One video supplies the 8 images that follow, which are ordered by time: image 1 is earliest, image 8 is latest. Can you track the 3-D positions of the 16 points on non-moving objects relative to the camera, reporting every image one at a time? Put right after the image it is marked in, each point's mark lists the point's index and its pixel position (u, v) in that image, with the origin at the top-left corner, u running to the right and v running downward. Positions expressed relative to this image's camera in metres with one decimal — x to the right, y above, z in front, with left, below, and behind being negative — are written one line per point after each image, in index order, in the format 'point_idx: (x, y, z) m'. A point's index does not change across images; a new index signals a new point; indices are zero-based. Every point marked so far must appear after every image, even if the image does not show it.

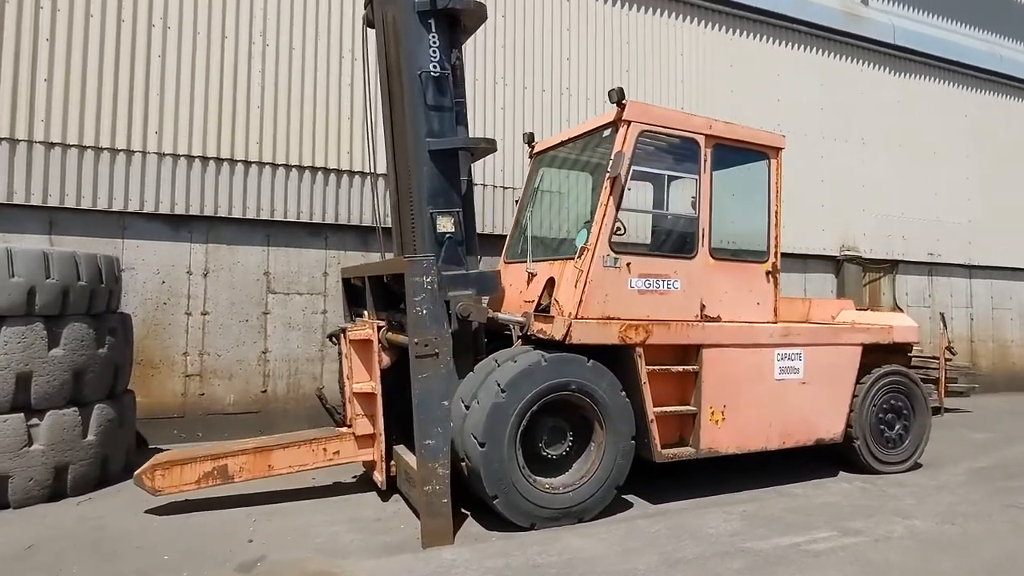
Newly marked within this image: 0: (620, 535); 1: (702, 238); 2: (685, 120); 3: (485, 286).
0: (+0.7, -1.7, +4.3) m
1: (+1.5, +0.4, +5.1) m
2: (+1.4, +1.3, +5.0) m
3: (-0.2, 0.0, +4.9) m
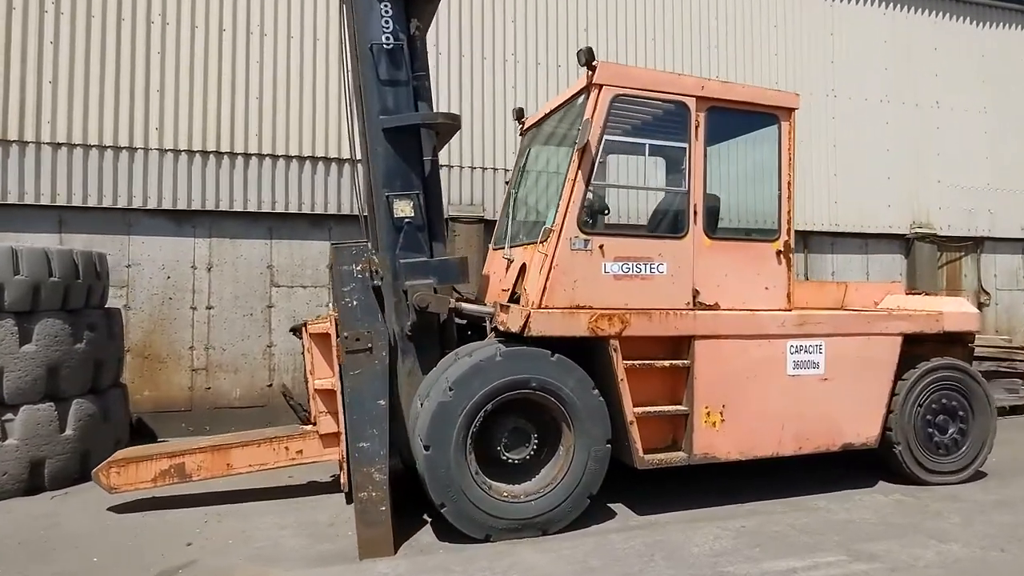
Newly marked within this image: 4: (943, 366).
0: (+0.4, -1.6, +3.8) m
1: (+1.3, +0.5, +4.4) m
2: (+1.1, +1.5, +4.4) m
3: (-0.5, +0.1, +4.5) m
4: (+3.5, -0.6, +5.2) m
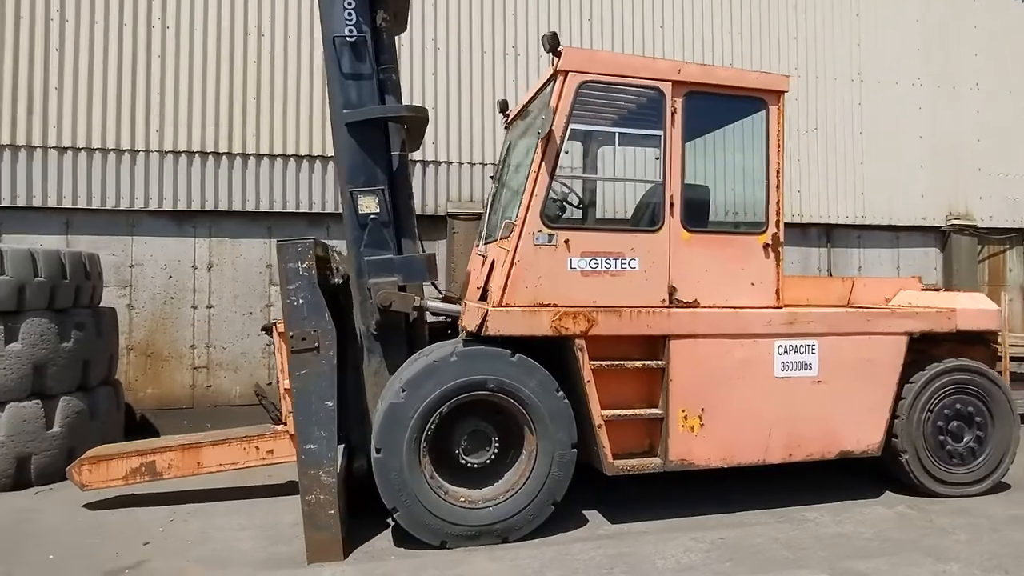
0: (+0.2, -1.6, +3.6) m
1: (+1.0, +0.5, +4.2) m
2: (+0.8, +1.5, +4.1) m
3: (-0.7, +0.1, +4.3) m
4: (+3.4, -0.6, +4.7) m
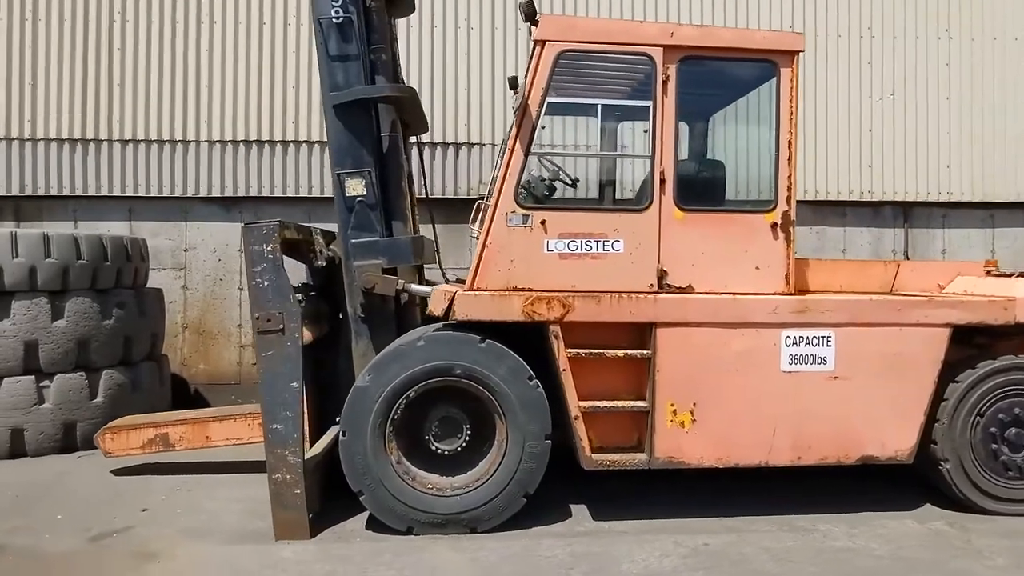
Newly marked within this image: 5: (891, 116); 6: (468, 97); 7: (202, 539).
0: (-0.1, -1.5, +3.5) m
1: (+0.9, +0.6, +3.9) m
2: (+0.7, +1.6, +3.8) m
3: (-0.8, +0.2, +4.3) m
4: (+3.3, -0.5, +4.1) m
5: (+4.4, +2.0, +7.4) m
6: (-0.5, +2.1, +6.9) m
7: (-1.8, -1.5, +3.7) m
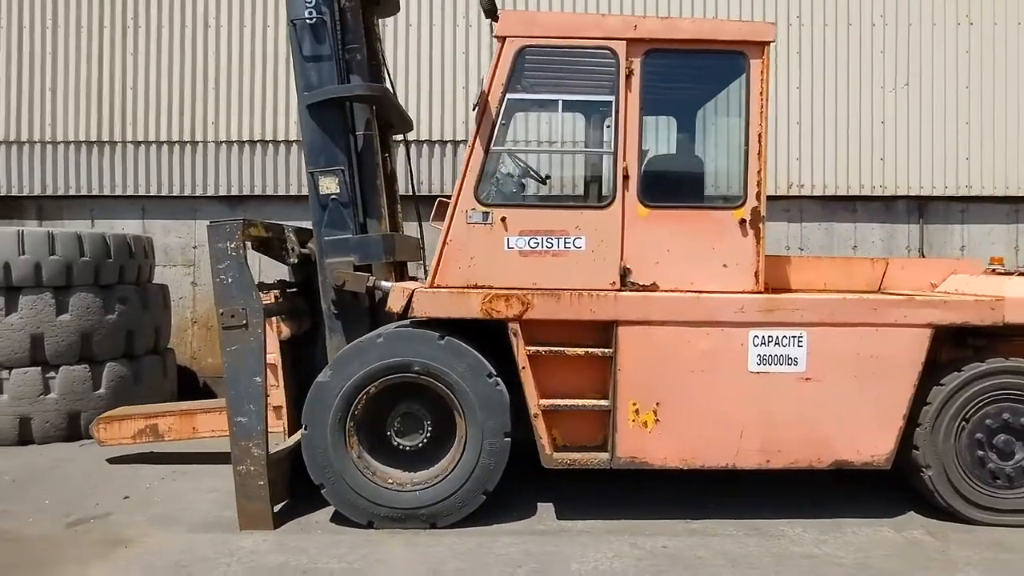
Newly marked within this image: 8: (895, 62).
0: (-0.3, -1.5, +3.5) m
1: (+0.7, +0.7, +3.8) m
2: (+0.5, +1.6, +3.8) m
3: (-1.0, +0.3, +4.3) m
4: (+3.0, -0.5, +3.9) m
5: (+4.4, +2.1, +7.1) m
6: (-0.5, +2.1, +6.9) m
7: (-2.1, -1.5, +3.8) m
8: (+4.3, +2.6, +7.1) m
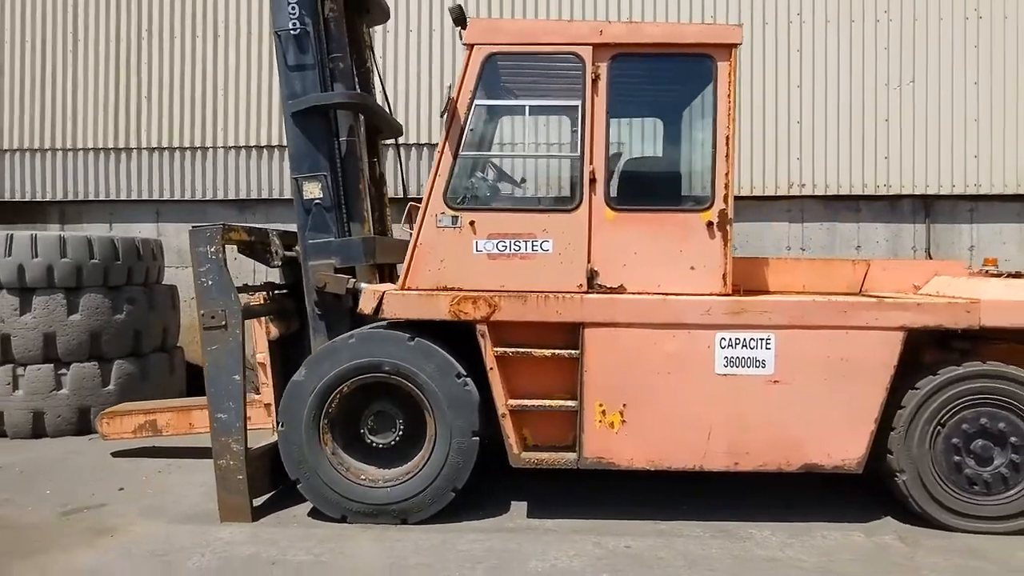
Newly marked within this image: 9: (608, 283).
0: (-0.5, -1.5, +3.6) m
1: (+0.5, +0.6, +3.9) m
2: (+0.3, +1.6, +3.8) m
3: (-1.2, +0.3, +4.5) m
4: (+2.8, -0.5, +3.8) m
5: (+4.4, +2.0, +6.9) m
6: (-0.6, +2.1, +7.0) m
7: (-2.3, -1.5, +4.0) m
8: (+4.3, +2.5, +6.9) m
9: (+0.6, 0.0, +3.9) m
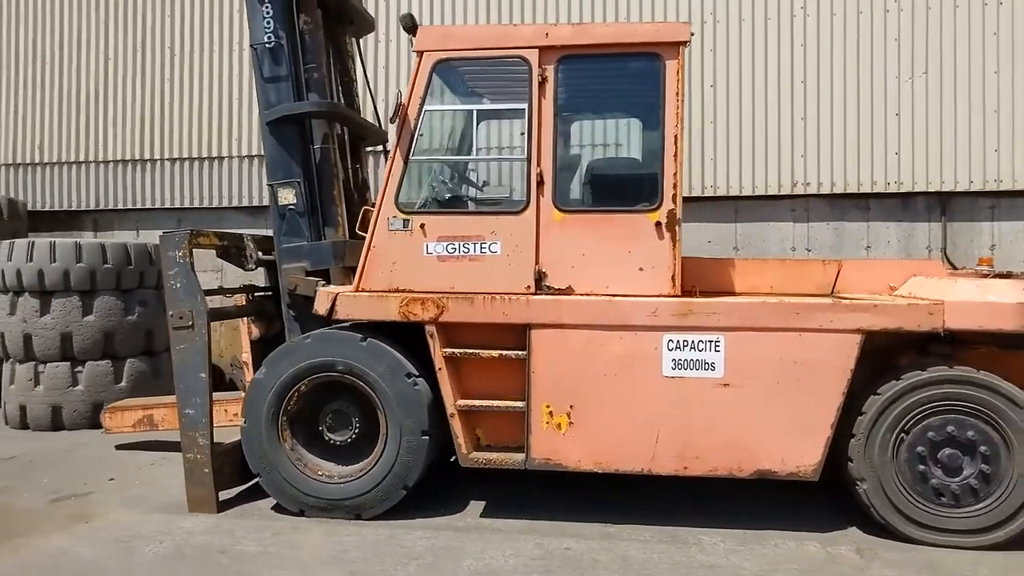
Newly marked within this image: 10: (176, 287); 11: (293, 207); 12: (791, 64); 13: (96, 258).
0: (-0.9, -1.5, +3.7) m
1: (+0.1, +0.6, +3.9) m
2: (-0.1, +1.6, +3.9) m
3: (-1.4, +0.2, +4.6) m
4: (+2.5, -0.5, +3.6) m
5: (+4.3, +2.0, +6.6) m
6: (-0.6, +2.1, +7.1) m
7: (-2.6, -1.5, +4.2) m
8: (+4.2, +2.5, +6.6) m
9: (+0.3, 0.0, +3.9) m
10: (-2.2, 0.0, +4.1) m
11: (-1.7, +0.6, +4.7) m
12: (+3.1, +2.5, +6.9) m
13: (-4.1, +0.3, +6.2) m
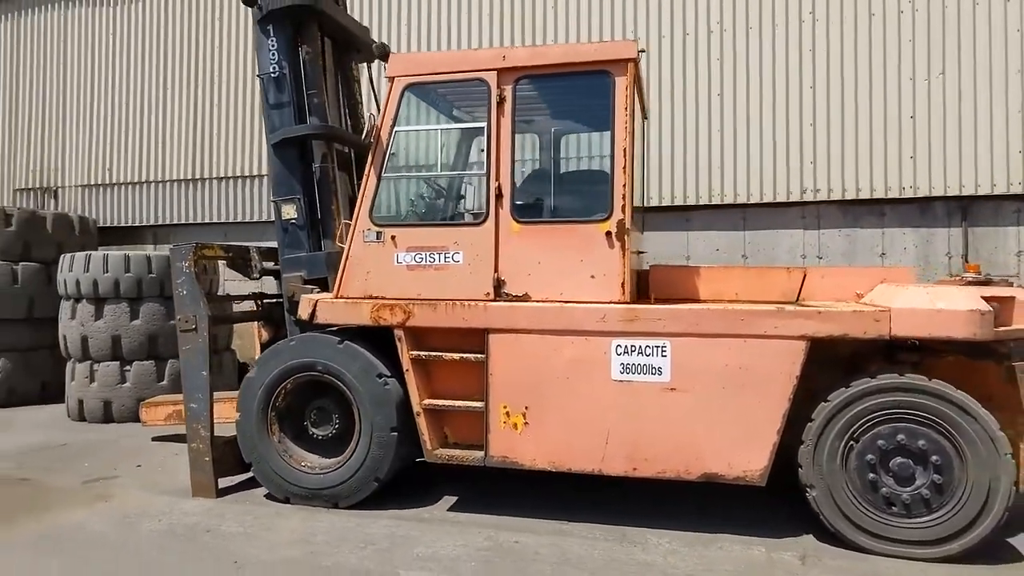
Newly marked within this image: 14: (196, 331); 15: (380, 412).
0: (-1.1, -1.5, +4.0) m
1: (-0.1, +0.6, +4.1) m
2: (-0.3, +1.5, +4.2) m
3: (-1.6, +0.2, +5.0) m
4: (+2.2, -0.6, +3.6) m
5: (+4.4, +1.9, +6.4) m
6: (-0.5, +2.0, +7.4) m
7: (-2.8, -1.5, +4.8) m
8: (+4.2, +2.4, +6.4) m
9: (0.0, 0.0, +4.1) m
10: (-2.4, 0.0, +4.6) m
11: (-1.8, +0.6, +5.2) m
12: (+3.1, +2.4, +6.8) m
13: (-4.1, +0.2, +6.9) m
14: (-2.3, -0.3, +4.6) m
15: (-0.9, -0.8, +4.2) m
